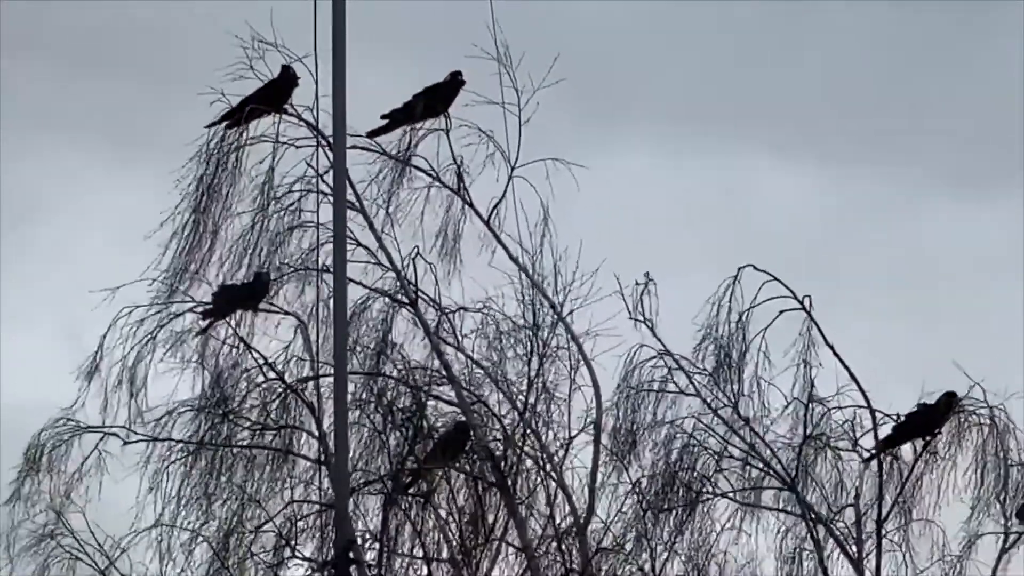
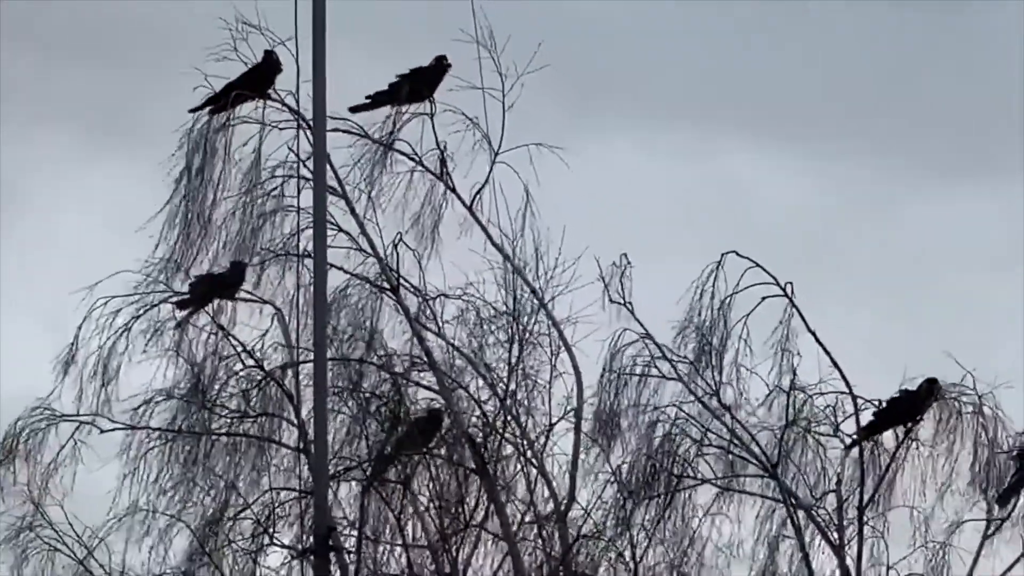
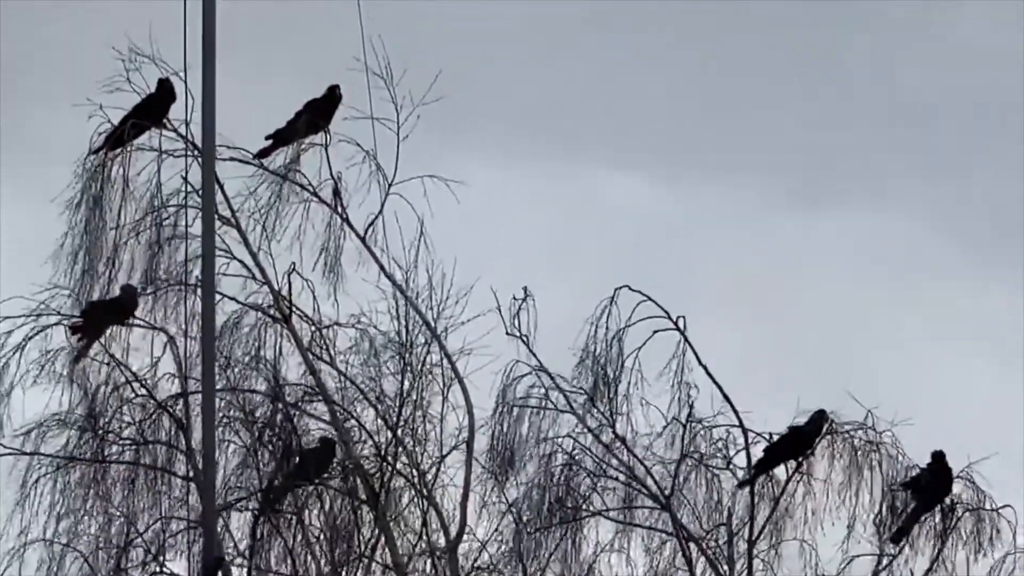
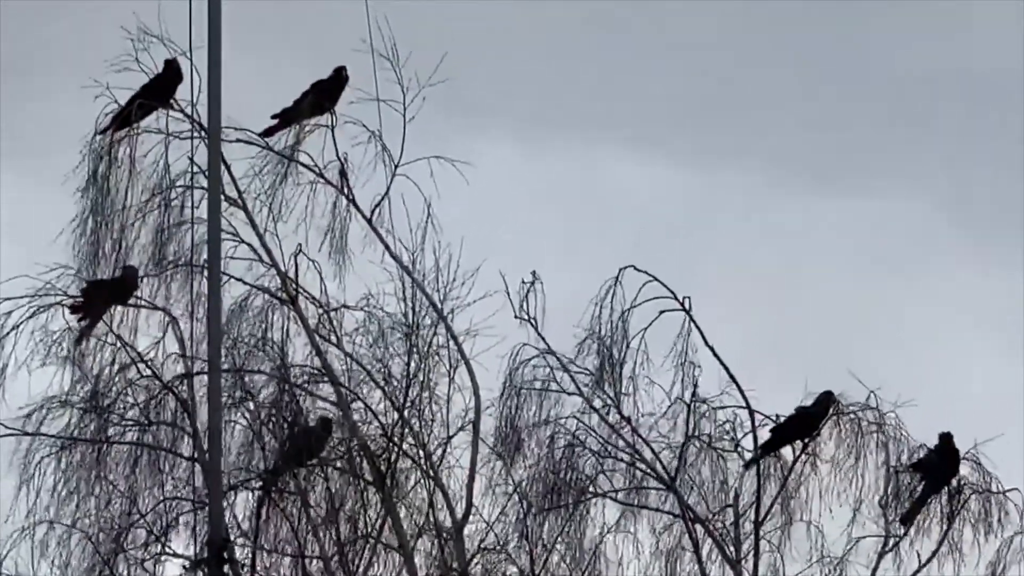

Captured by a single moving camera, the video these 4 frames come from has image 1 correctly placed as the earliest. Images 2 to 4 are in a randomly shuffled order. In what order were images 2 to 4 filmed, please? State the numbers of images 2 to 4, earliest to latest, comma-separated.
2, 4, 3
